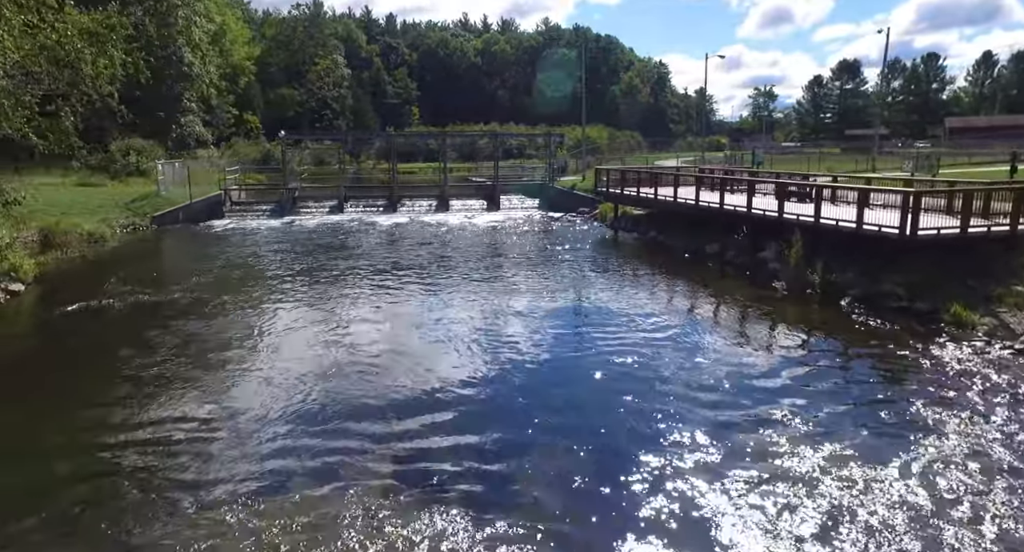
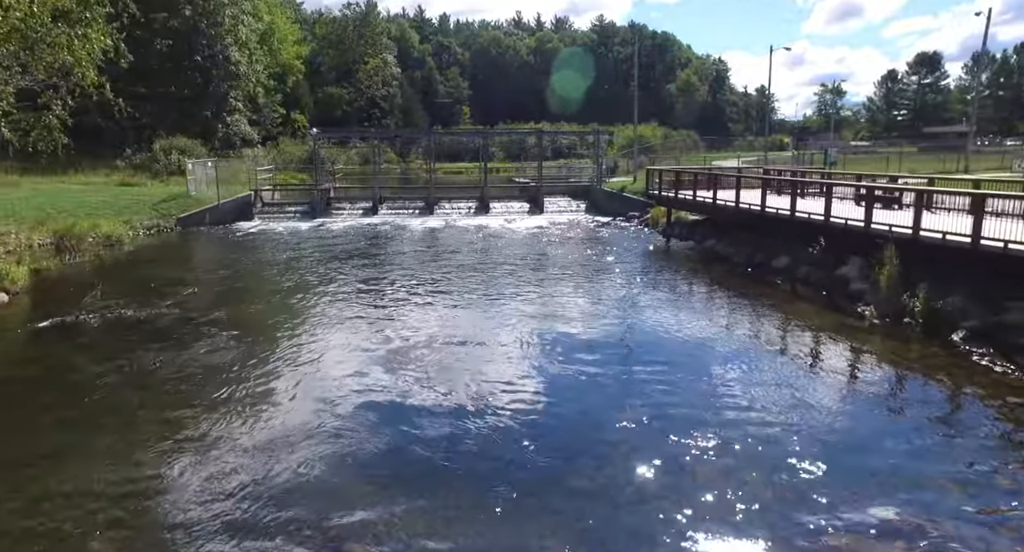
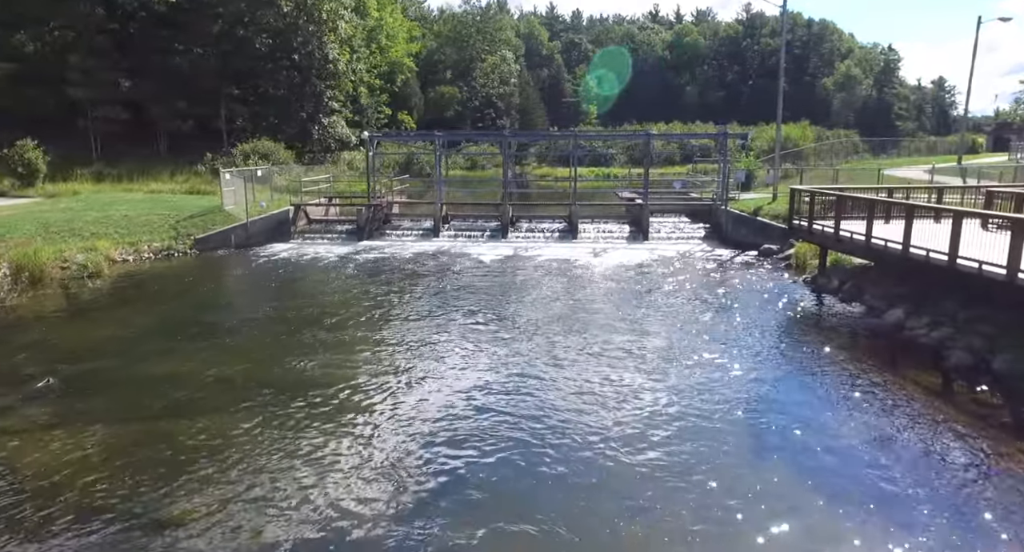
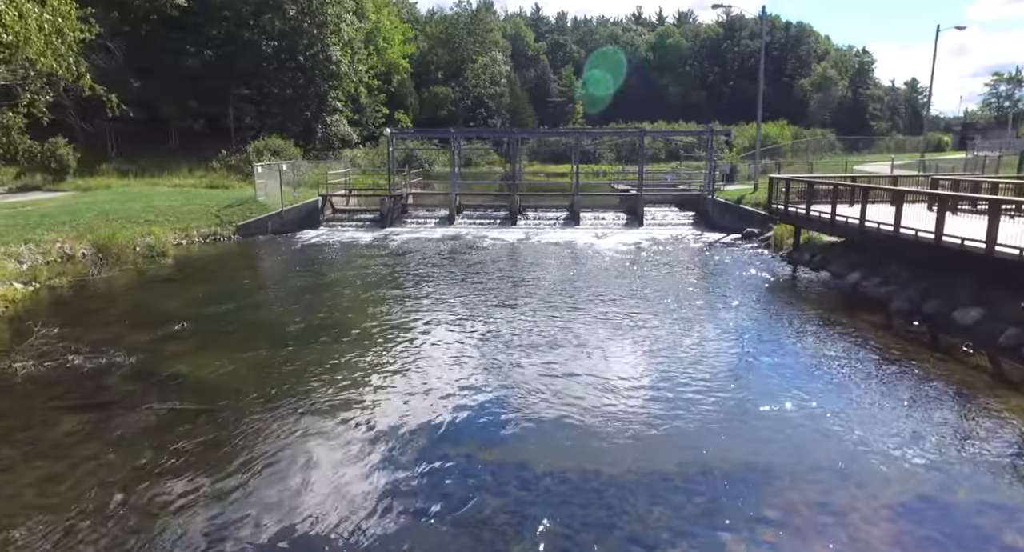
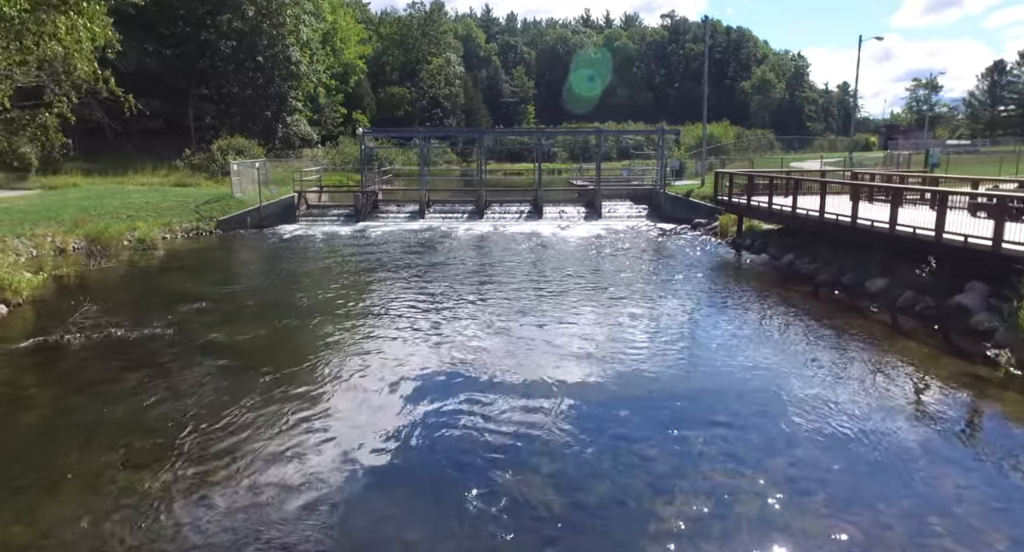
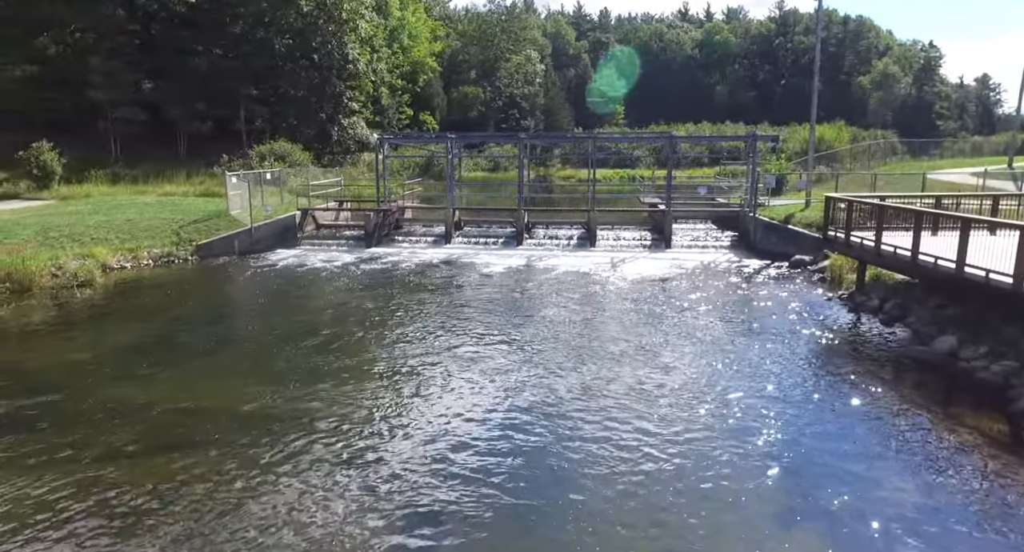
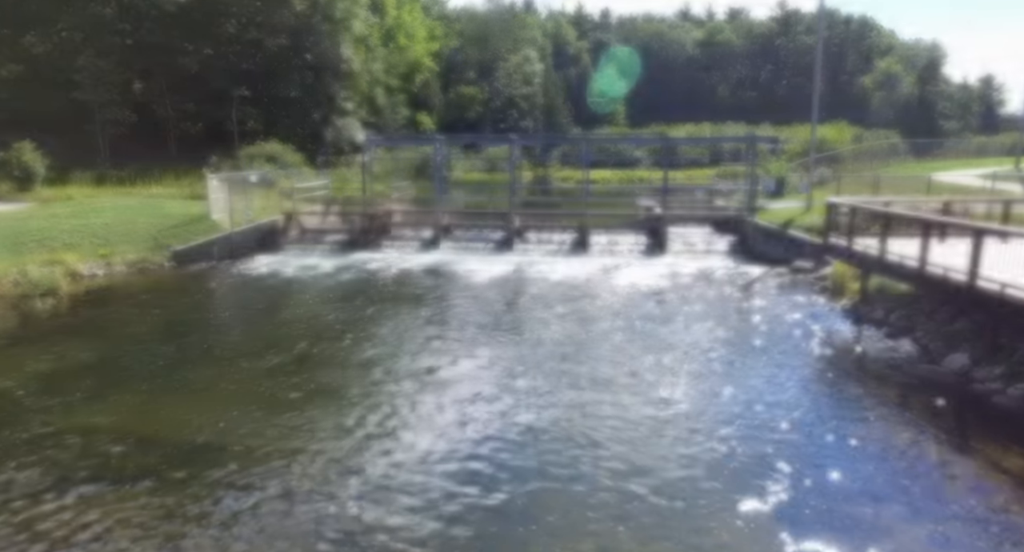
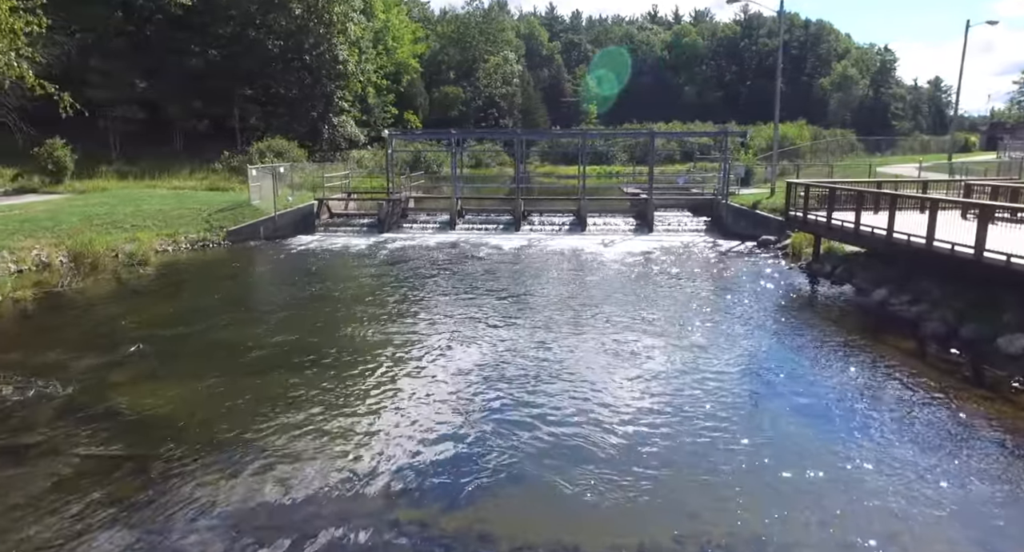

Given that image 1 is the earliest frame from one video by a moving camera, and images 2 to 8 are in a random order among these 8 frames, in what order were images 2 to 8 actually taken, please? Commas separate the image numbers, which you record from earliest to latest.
2, 5, 4, 8, 3, 6, 7
